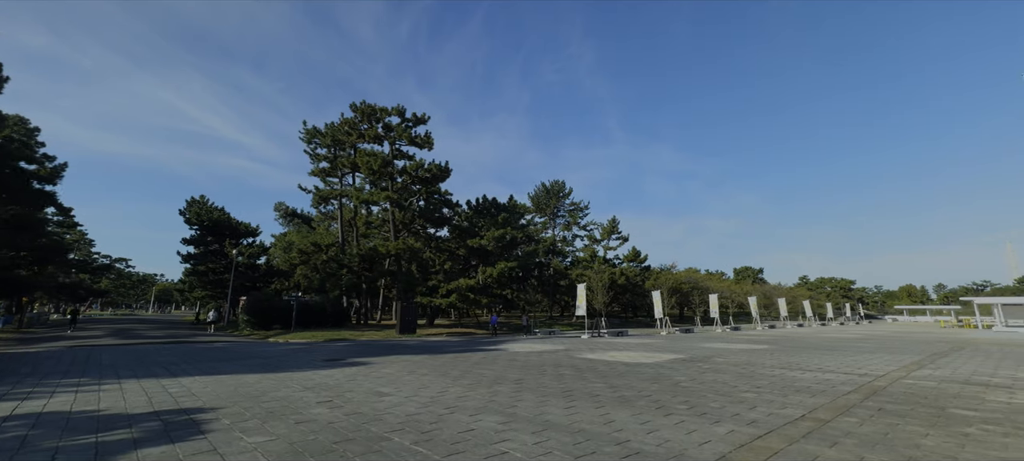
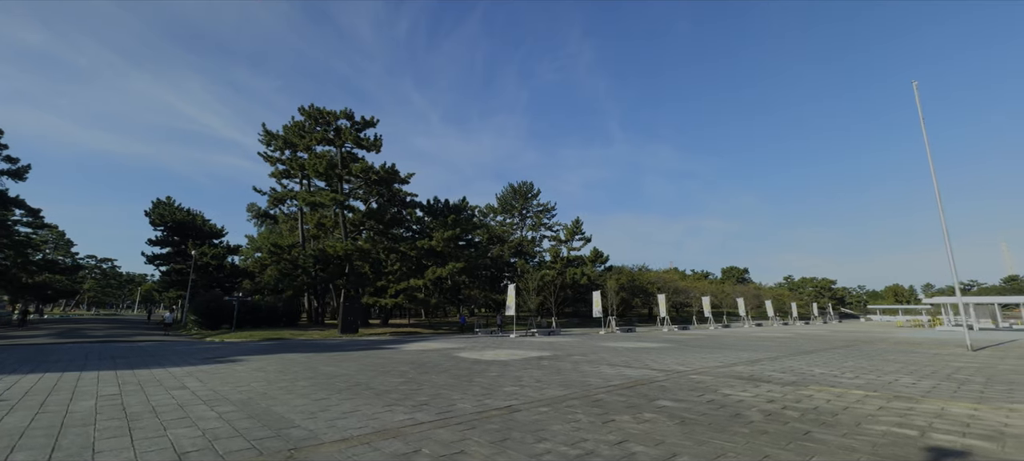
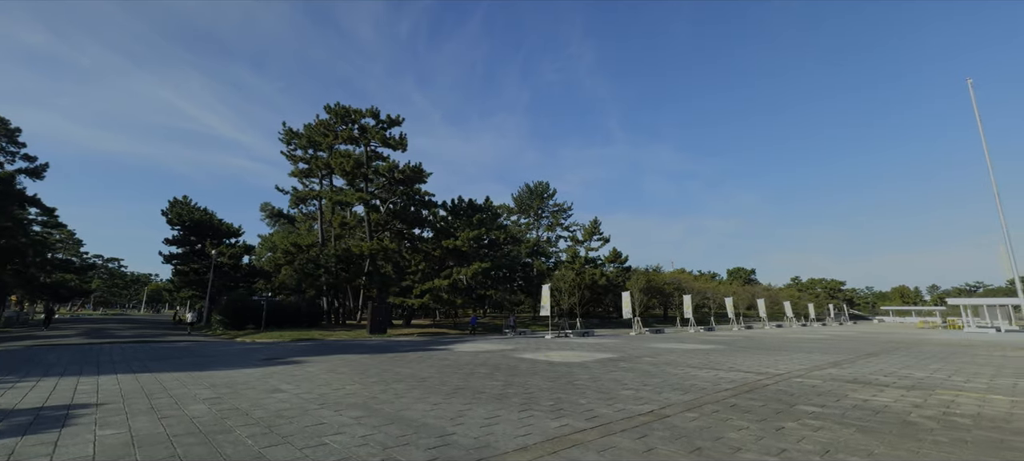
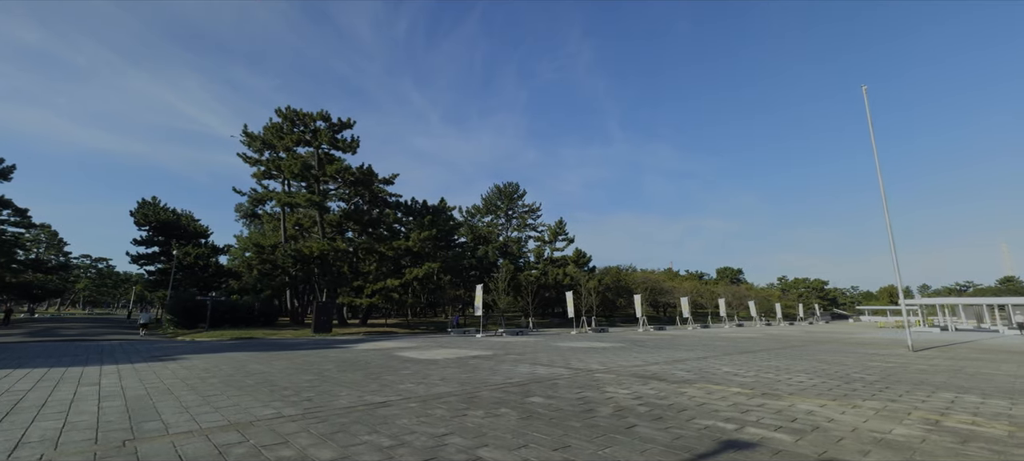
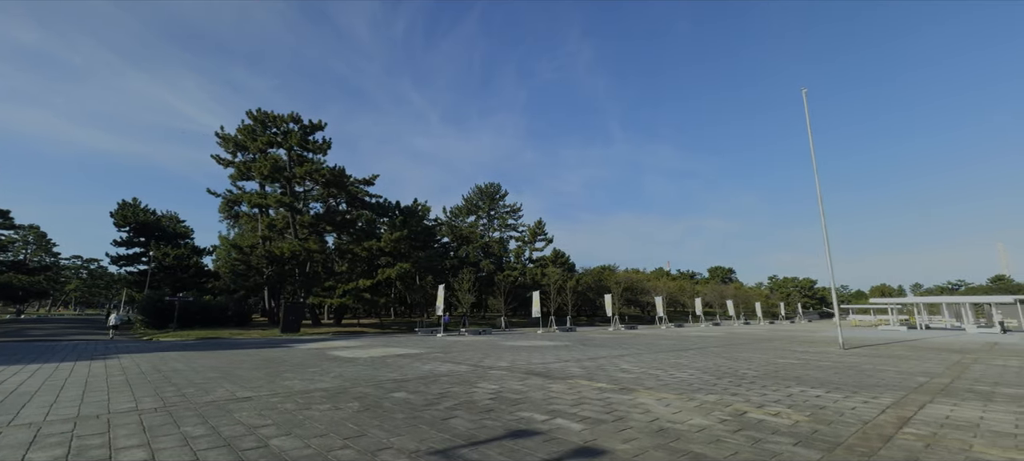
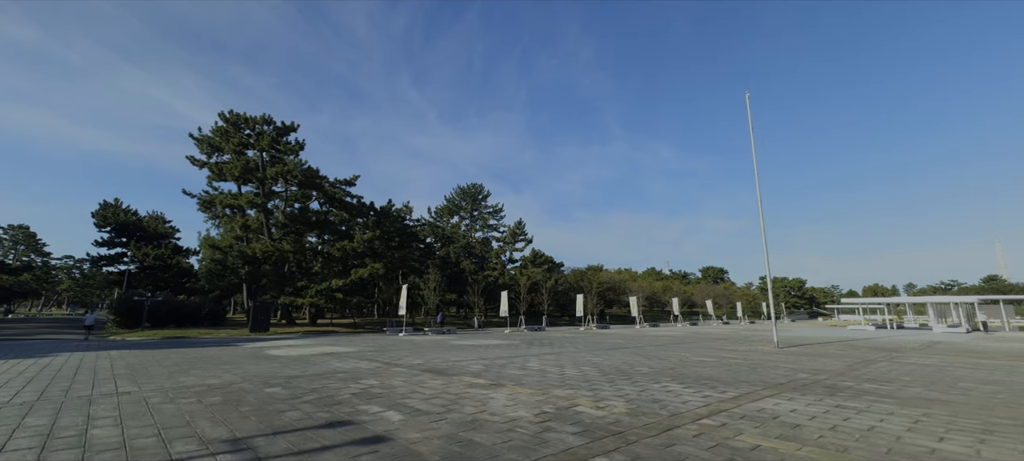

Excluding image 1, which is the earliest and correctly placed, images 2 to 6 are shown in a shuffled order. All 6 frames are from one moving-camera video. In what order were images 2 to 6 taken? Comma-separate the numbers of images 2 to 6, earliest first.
3, 2, 4, 5, 6
